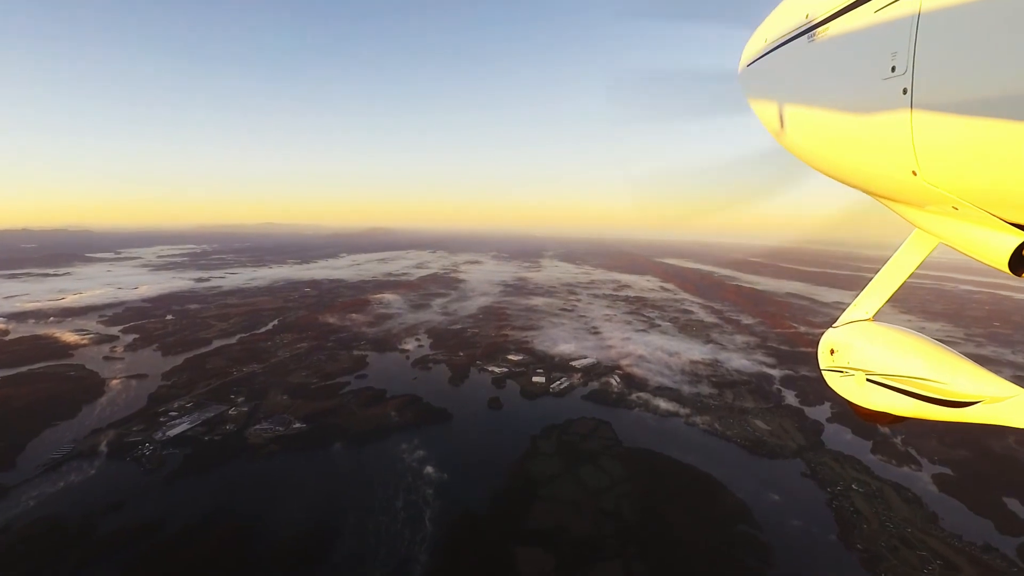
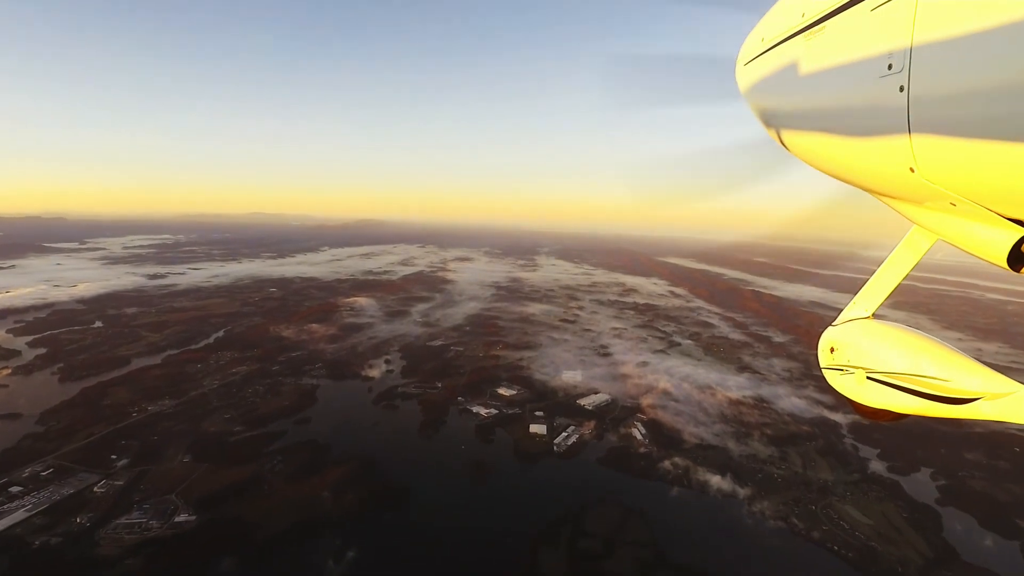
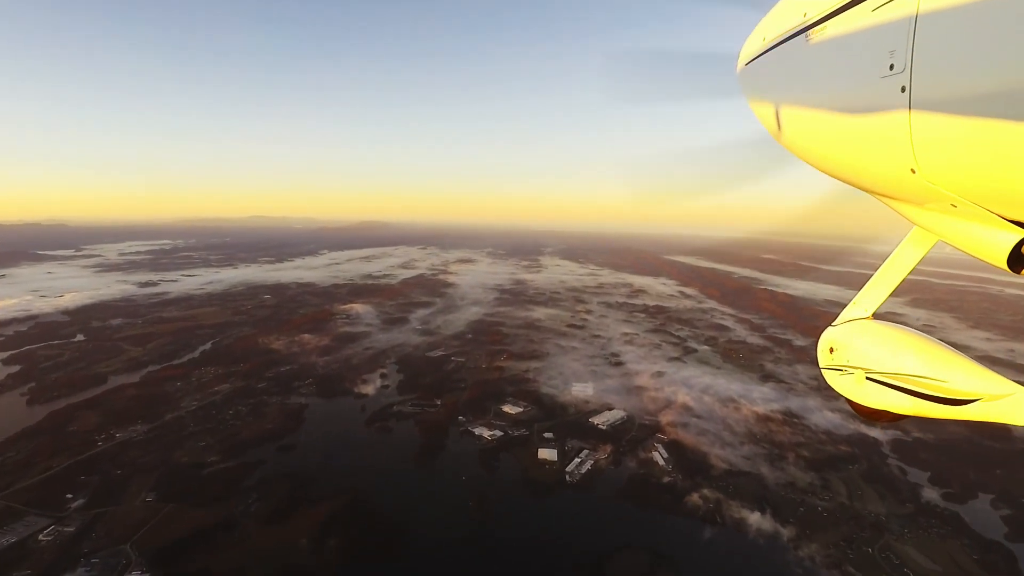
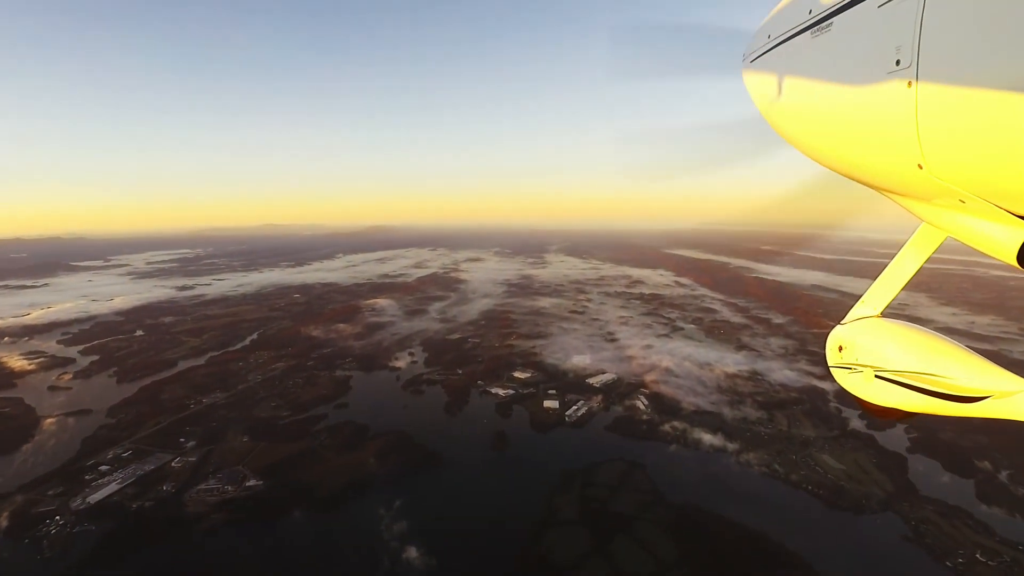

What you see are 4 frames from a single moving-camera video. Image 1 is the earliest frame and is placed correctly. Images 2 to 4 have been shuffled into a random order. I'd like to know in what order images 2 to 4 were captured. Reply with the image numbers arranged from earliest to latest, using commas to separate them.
4, 2, 3
